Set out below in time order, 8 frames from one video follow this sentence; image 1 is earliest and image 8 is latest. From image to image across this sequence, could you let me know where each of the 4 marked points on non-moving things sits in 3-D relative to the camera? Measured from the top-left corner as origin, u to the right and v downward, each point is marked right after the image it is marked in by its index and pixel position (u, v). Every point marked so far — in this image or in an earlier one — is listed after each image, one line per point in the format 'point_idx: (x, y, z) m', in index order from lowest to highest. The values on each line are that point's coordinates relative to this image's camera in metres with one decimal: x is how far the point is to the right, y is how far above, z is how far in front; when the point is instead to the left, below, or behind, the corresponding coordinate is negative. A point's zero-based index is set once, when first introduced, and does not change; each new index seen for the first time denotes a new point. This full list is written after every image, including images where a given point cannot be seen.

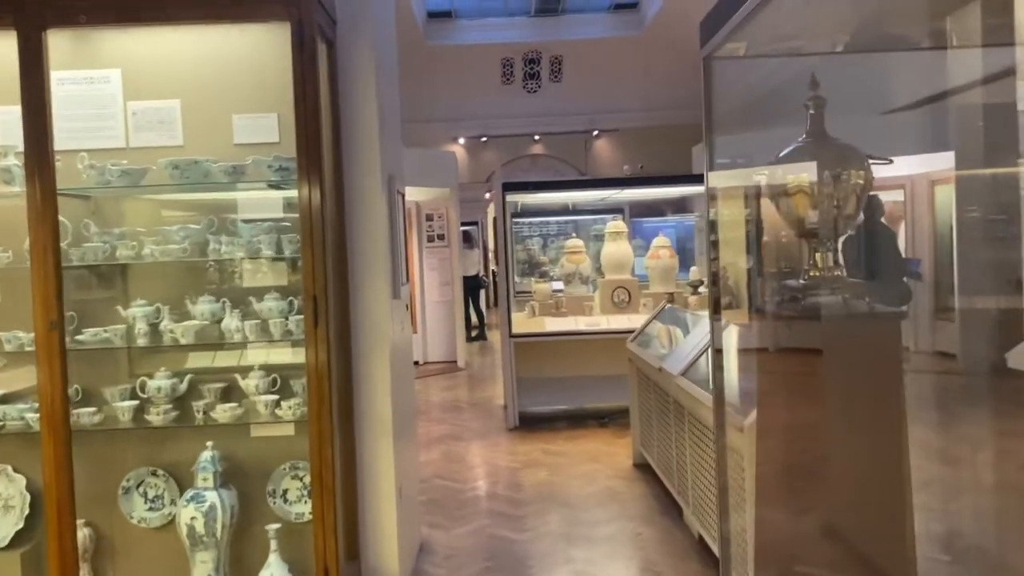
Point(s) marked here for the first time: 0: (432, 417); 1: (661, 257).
0: (-0.6, -1.0, +6.8) m
1: (+1.1, +0.2, +6.4) m
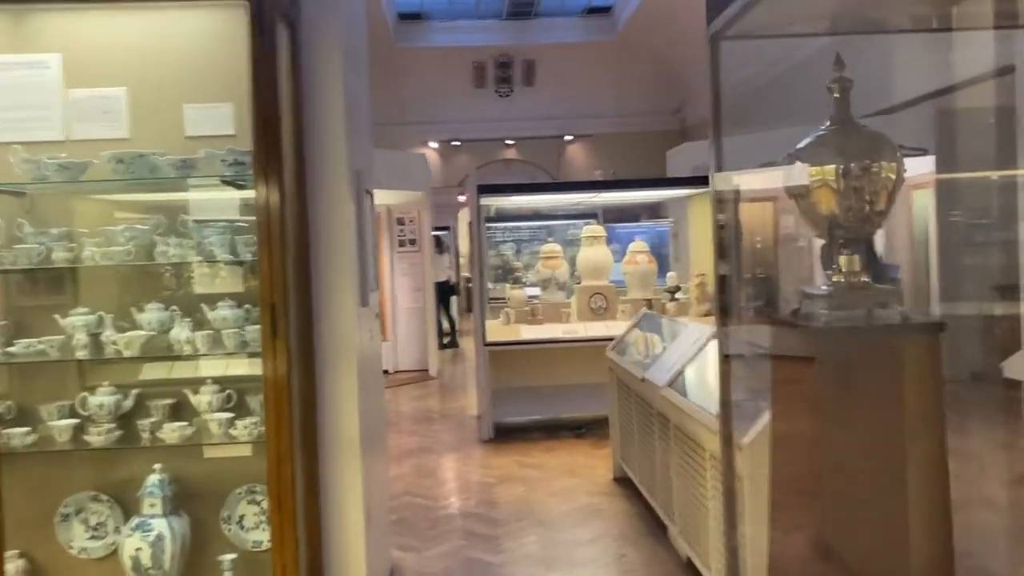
0: (-0.8, -1.1, +6.5) m
1: (+0.9, +0.2, +6.2) m
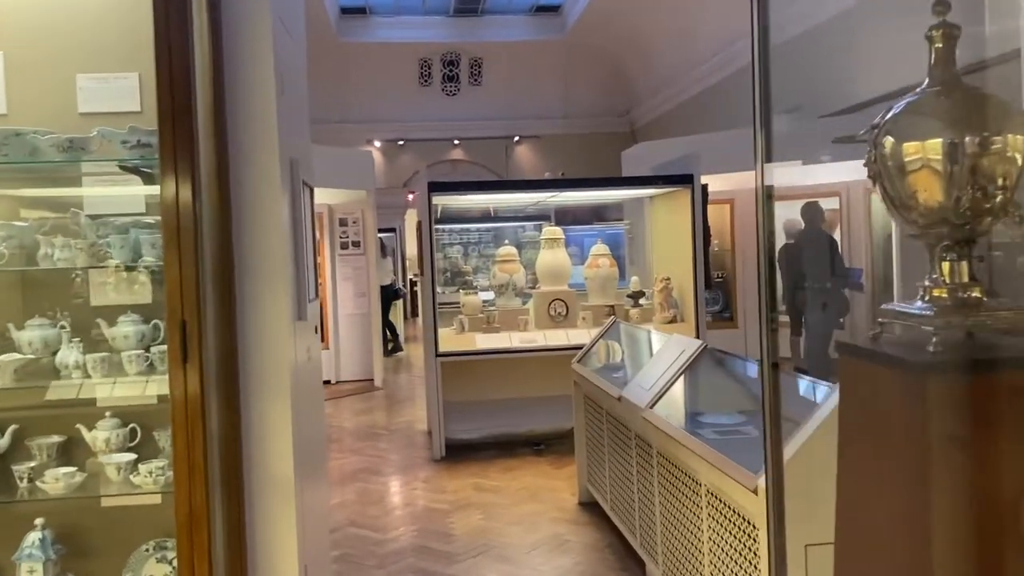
0: (-1.2, -1.1, +6.0) m
1: (+0.6, +0.1, +5.8) m
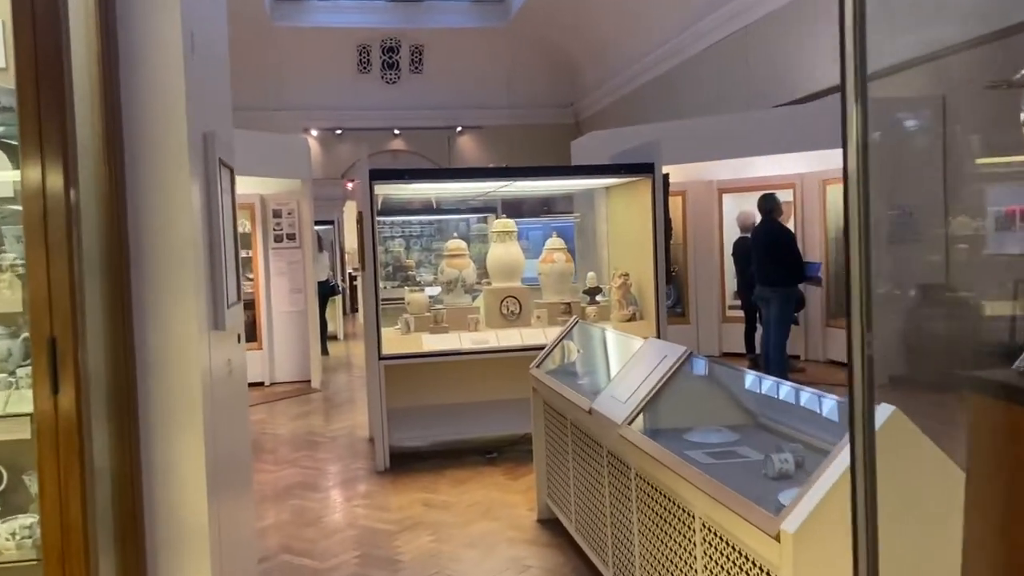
0: (-1.5, -1.1, +5.5) m
1: (+0.3, +0.2, +5.4) m
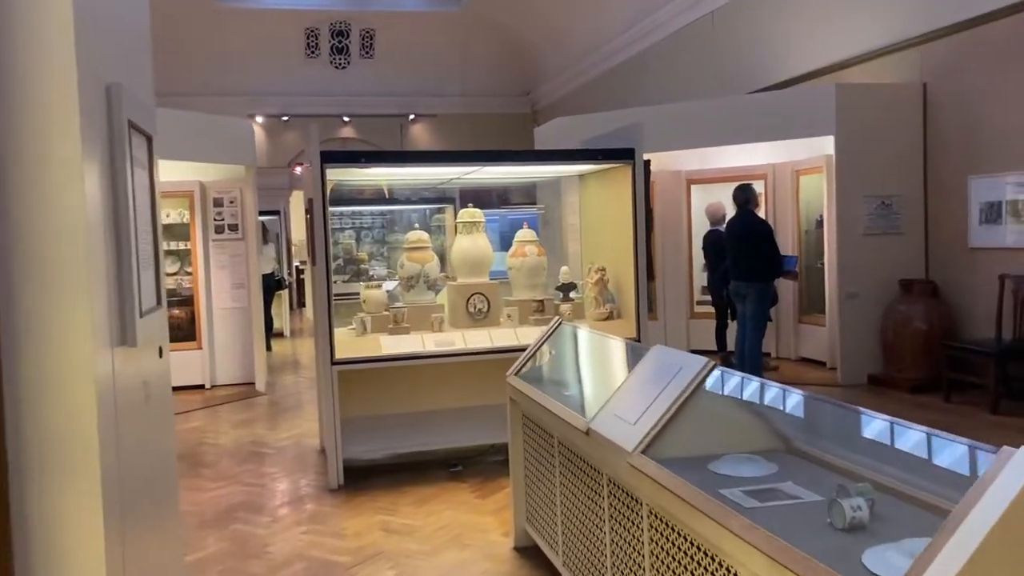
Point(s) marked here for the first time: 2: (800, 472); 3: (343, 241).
0: (-1.7, -1.1, +5.0) m
1: (+0.1, +0.2, +5.0) m
2: (+0.7, -0.4, +2.0) m
3: (-0.9, +0.3, +4.8) m
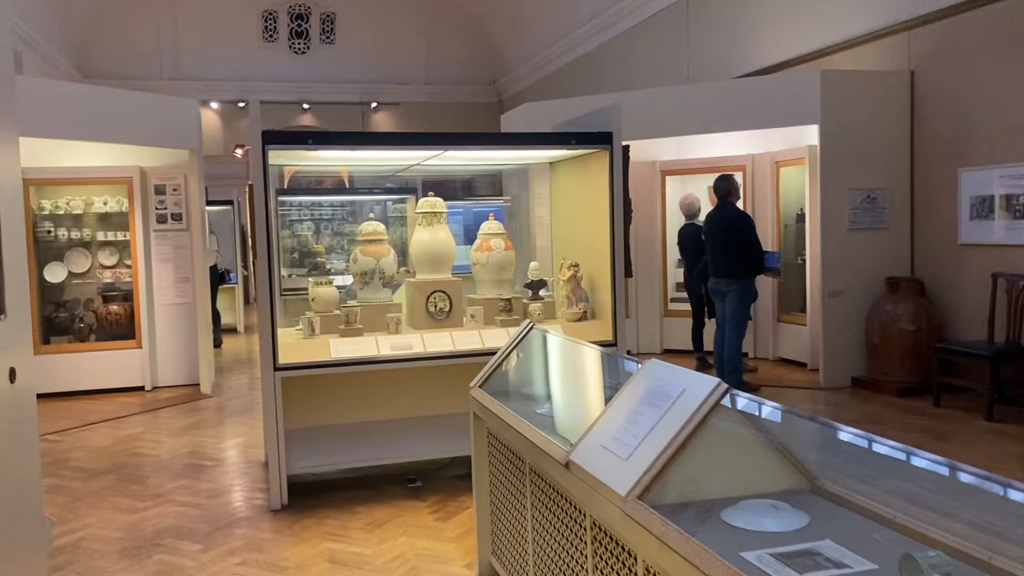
0: (-1.9, -1.0, +4.5) m
1: (-0.1, +0.2, +4.5) m
2: (+0.6, -0.4, +1.6) m
3: (-1.1, +0.3, +4.3) m
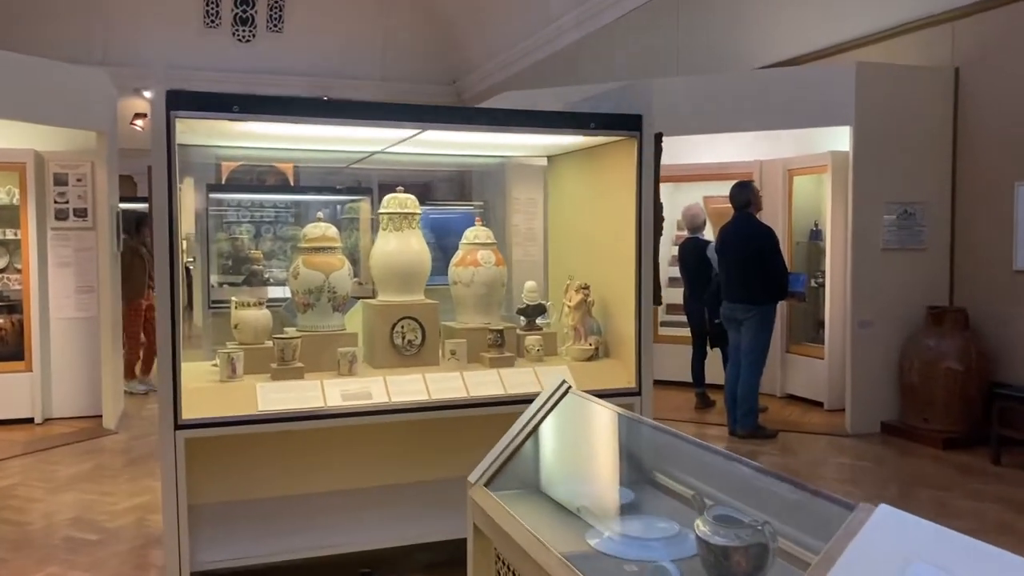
0: (-1.9, -1.1, +3.3) m
1: (-0.1, +0.1, +3.4) m
2: (+0.7, -0.5, +0.6) m
3: (-1.1, +0.2, +3.1) m
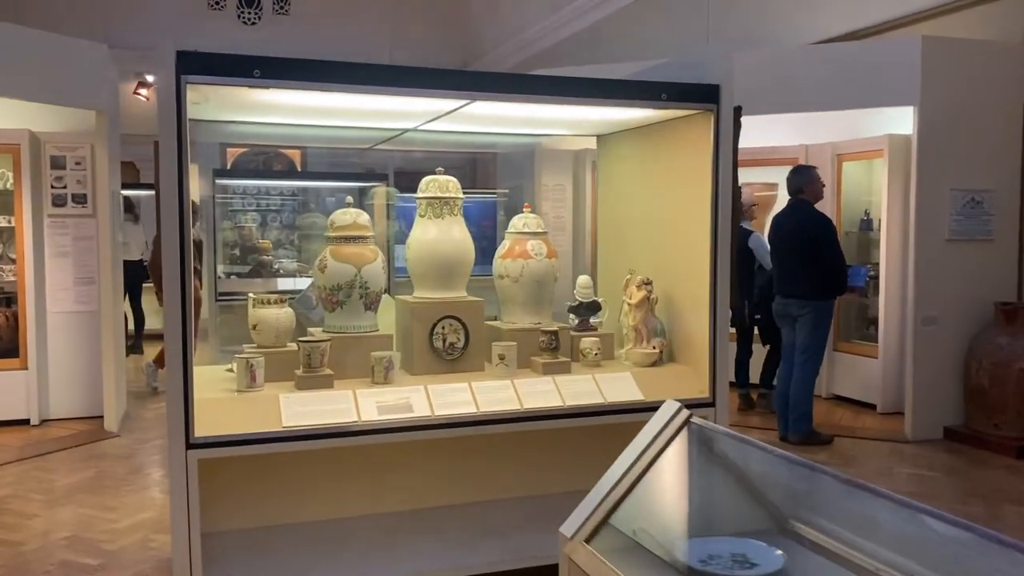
0: (-1.7, -1.1, +2.9) m
1: (+0.1, +0.1, +3.0) m
2: (+0.9, -0.6, +0.1) m
3: (-0.9, +0.2, +2.7) m
